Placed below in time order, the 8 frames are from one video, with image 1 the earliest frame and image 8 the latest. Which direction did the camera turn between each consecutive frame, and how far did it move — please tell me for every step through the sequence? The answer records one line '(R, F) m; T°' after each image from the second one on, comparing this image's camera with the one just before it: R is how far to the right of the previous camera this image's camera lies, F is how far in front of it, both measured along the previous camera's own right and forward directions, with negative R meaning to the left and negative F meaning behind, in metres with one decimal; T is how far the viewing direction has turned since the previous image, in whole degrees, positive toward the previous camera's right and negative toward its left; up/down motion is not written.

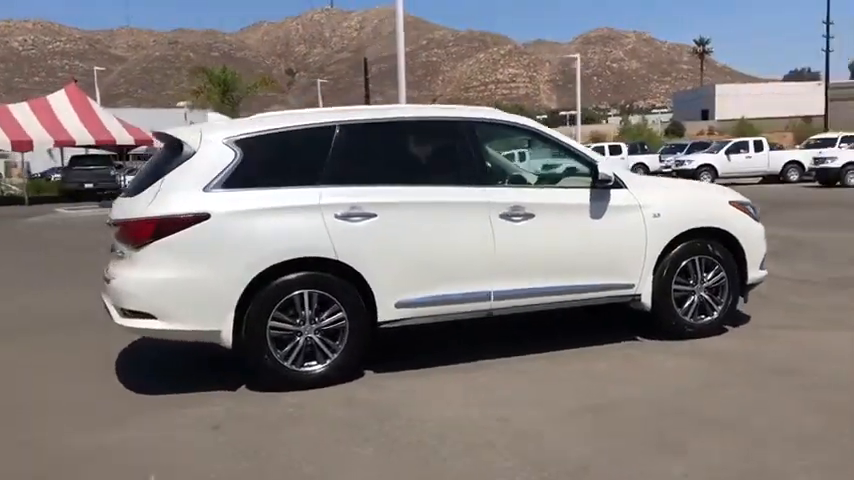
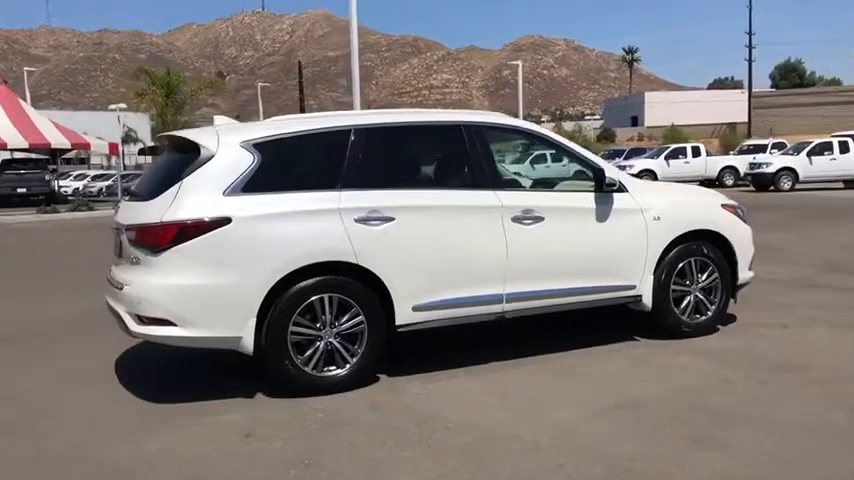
(-0.7, 0.0) m; +5°
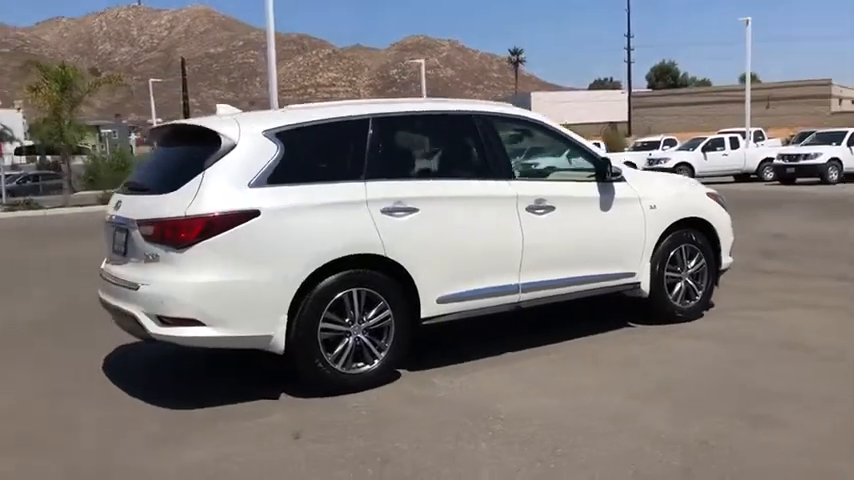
(-1.1, +0.2) m; +8°
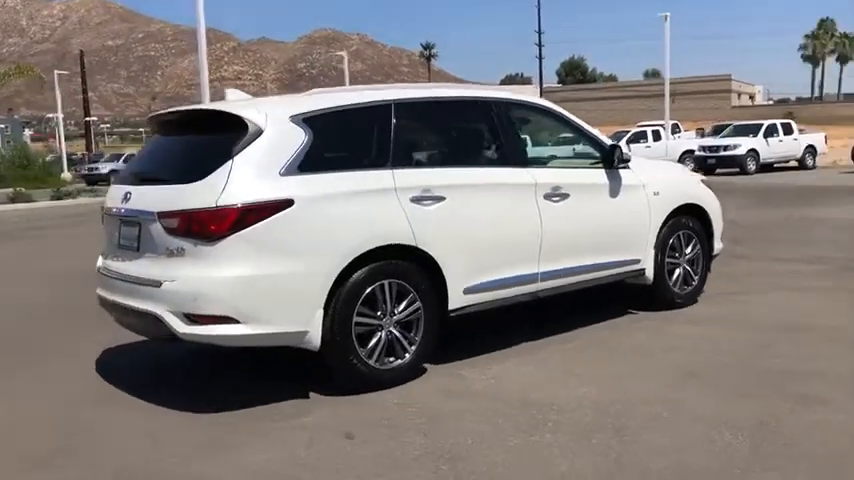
(-0.9, +0.2) m; +6°
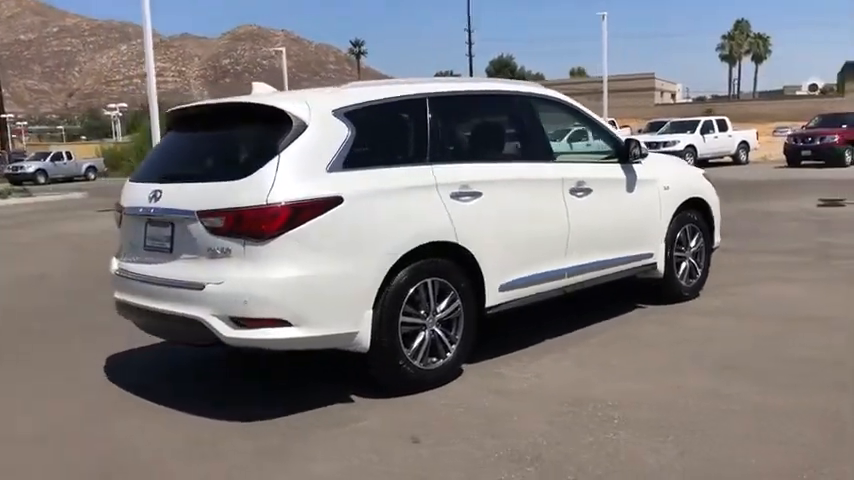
(-0.8, +0.2) m; +5°
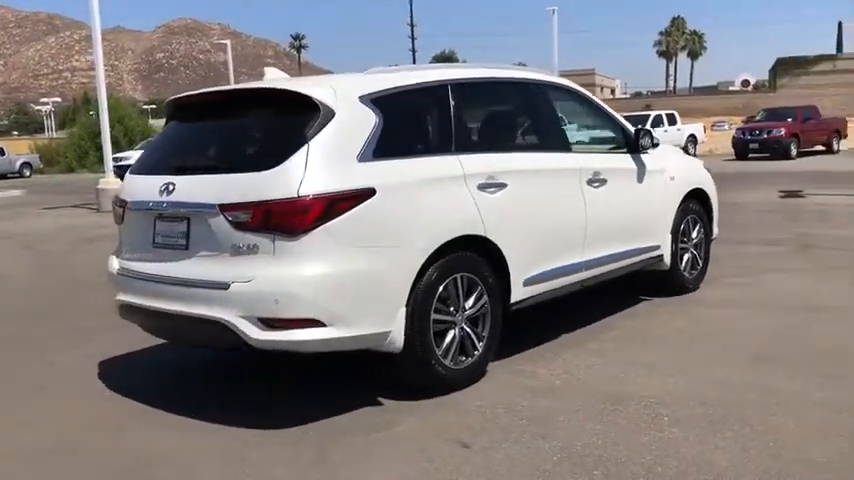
(-0.6, +0.3) m; +4°
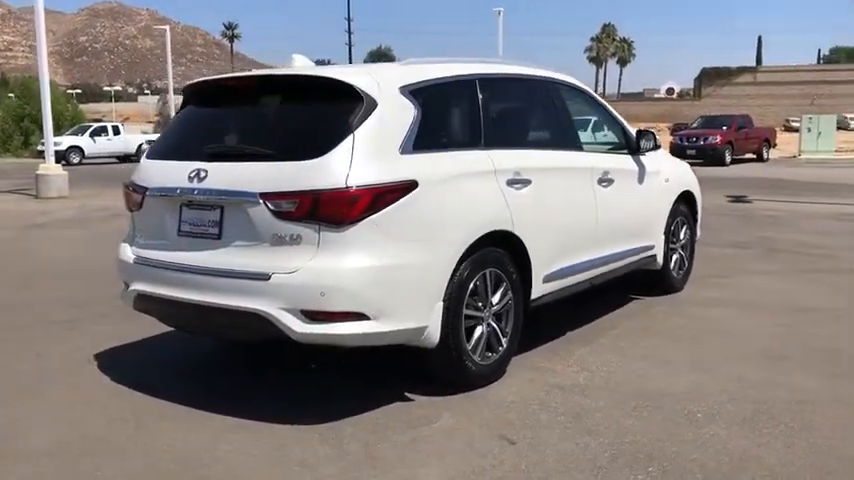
(-0.7, +0.1) m; +5°
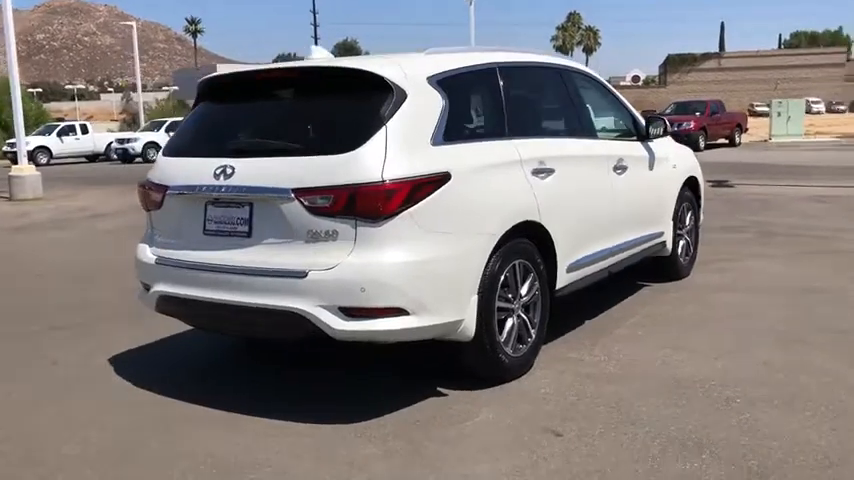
(-0.4, +0.1) m; +2°
